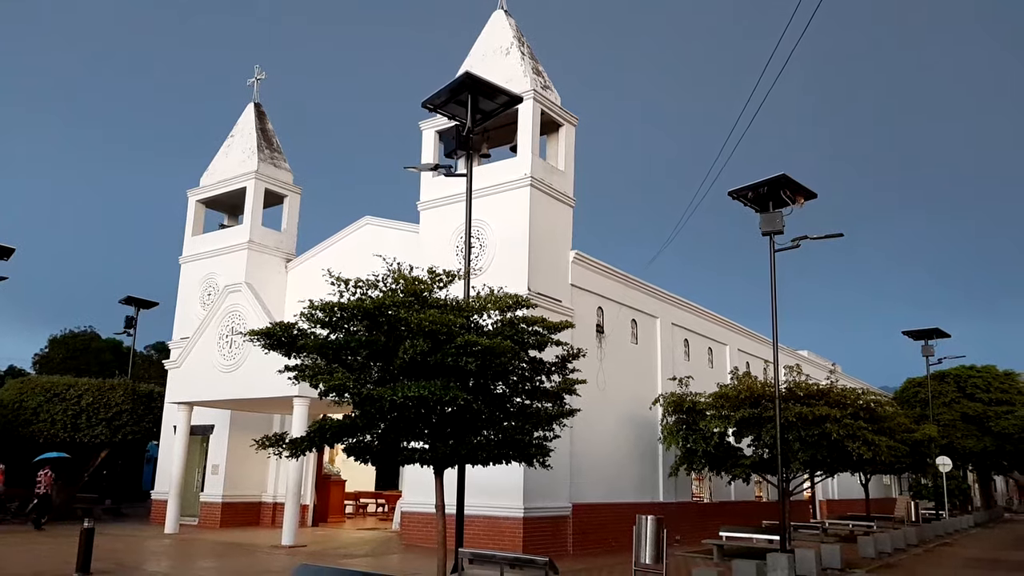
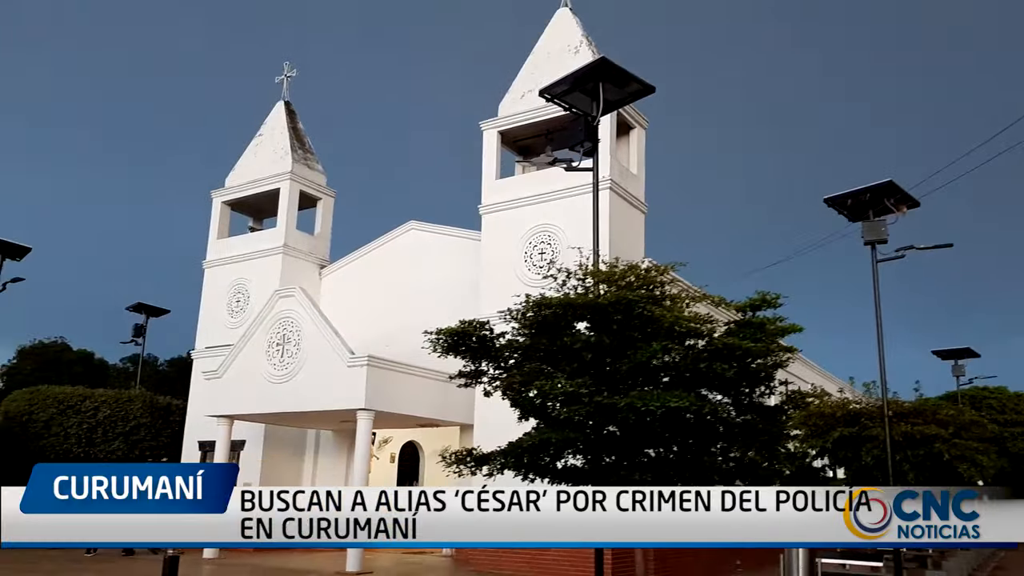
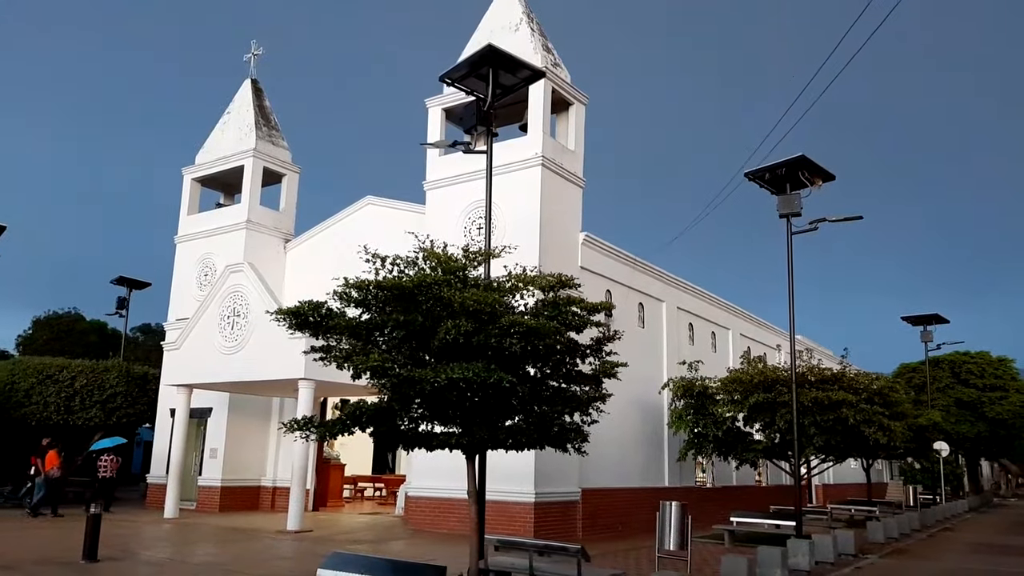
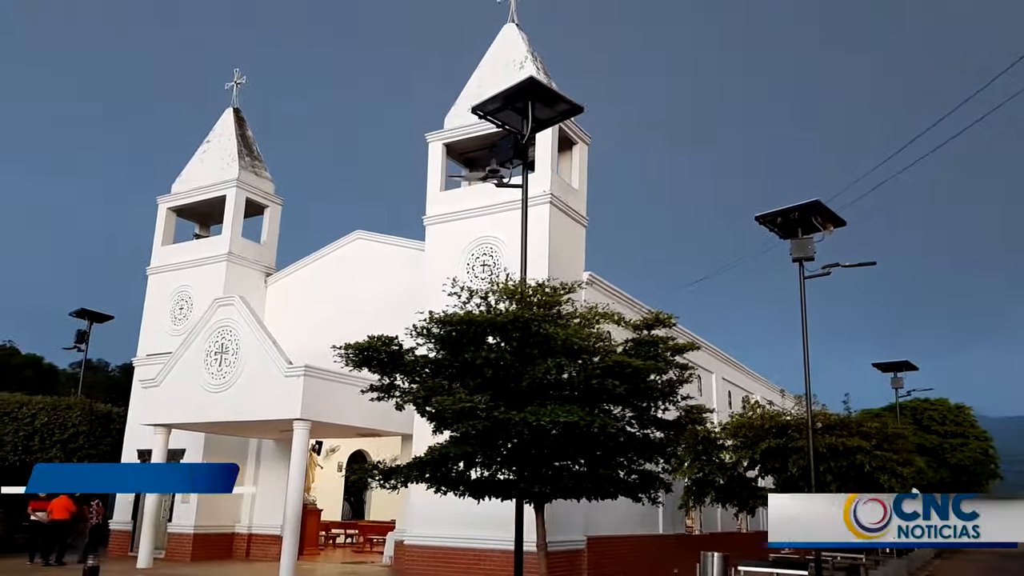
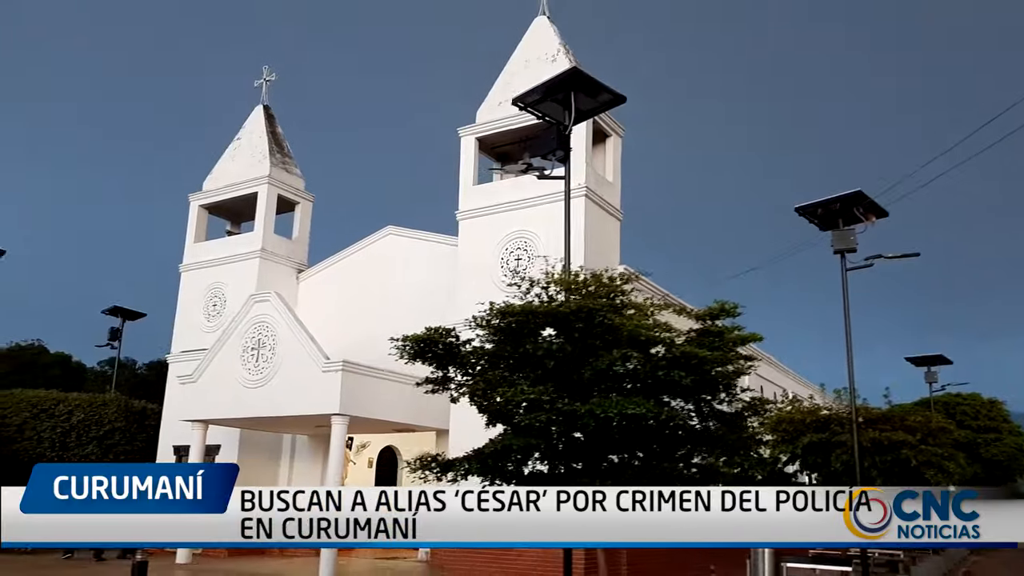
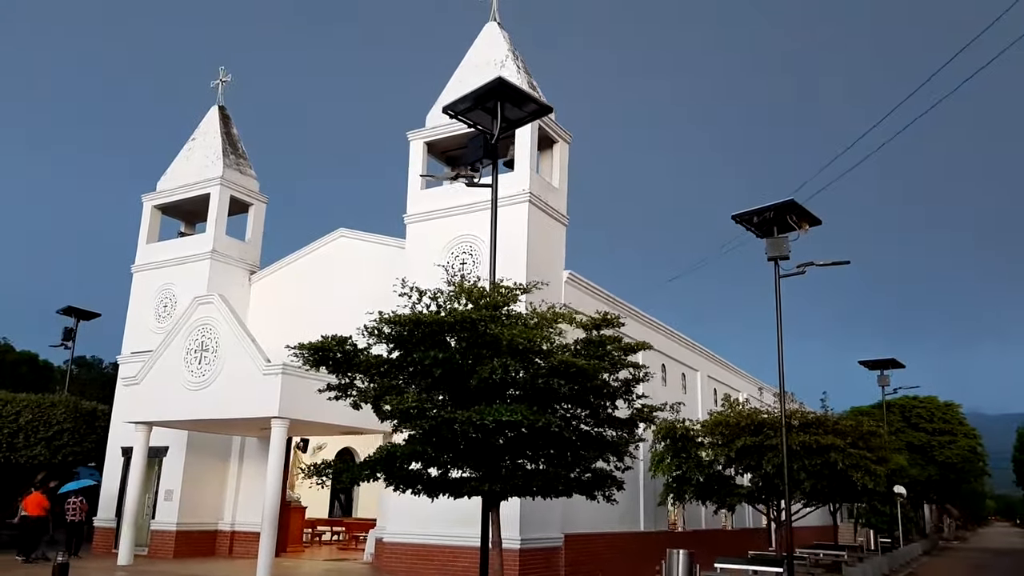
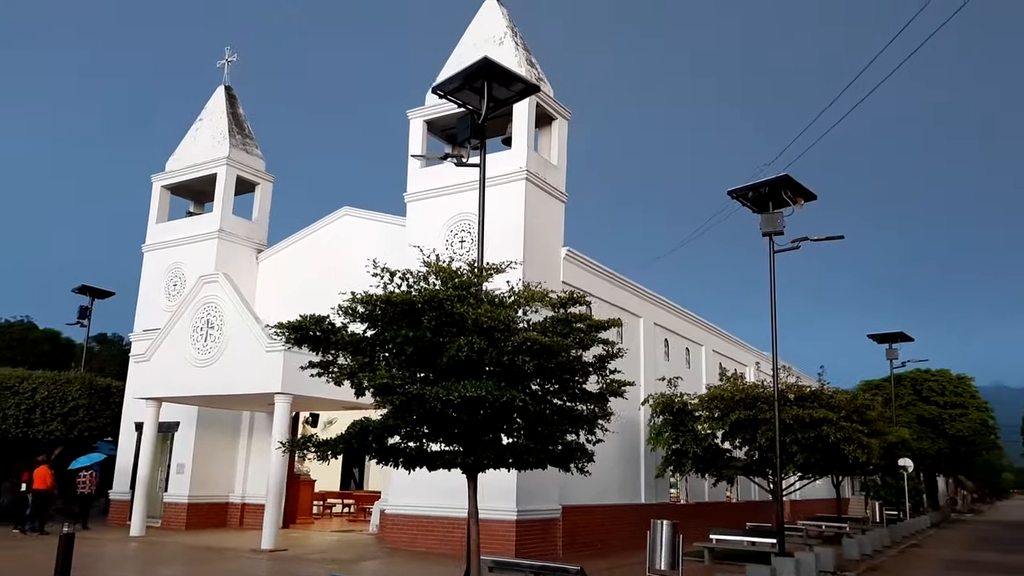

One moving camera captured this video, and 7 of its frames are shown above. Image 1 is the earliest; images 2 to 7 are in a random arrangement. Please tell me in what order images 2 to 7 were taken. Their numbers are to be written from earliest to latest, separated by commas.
3, 7, 6, 4, 5, 2
